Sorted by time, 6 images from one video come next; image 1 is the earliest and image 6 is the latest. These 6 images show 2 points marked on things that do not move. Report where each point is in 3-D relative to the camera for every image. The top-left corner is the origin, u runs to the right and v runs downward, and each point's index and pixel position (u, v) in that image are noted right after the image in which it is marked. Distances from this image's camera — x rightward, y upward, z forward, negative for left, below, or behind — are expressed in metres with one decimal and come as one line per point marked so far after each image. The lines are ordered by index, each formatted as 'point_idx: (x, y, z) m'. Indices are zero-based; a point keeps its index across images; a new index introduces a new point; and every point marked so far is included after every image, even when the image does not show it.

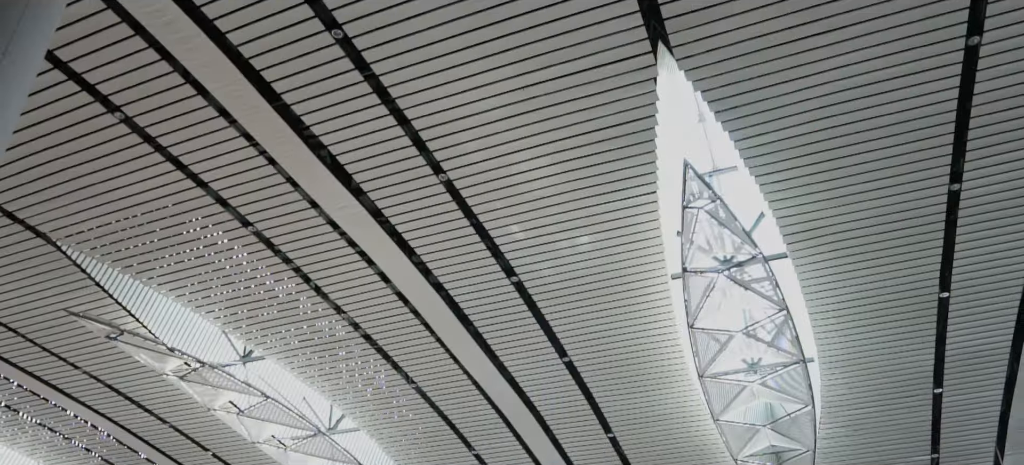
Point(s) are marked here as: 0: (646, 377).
0: (+2.2, -2.4, +14.6) m
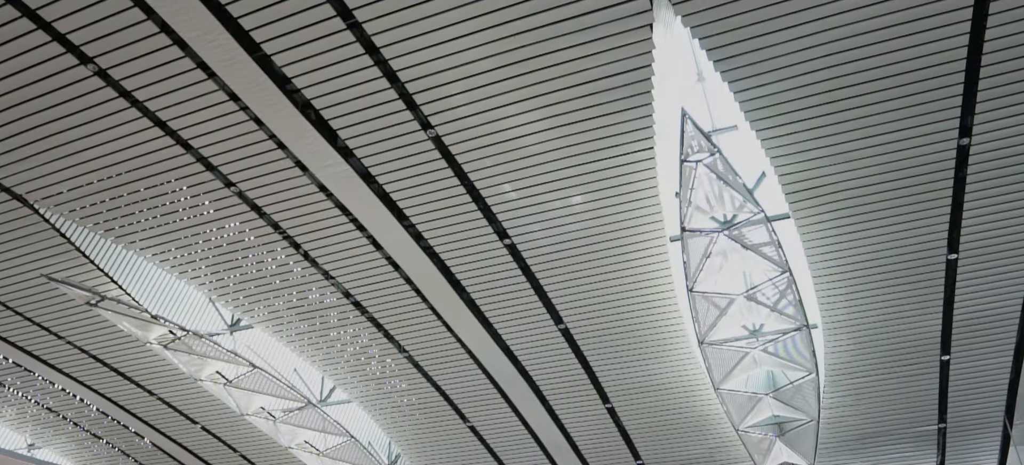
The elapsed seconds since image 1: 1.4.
0: (+2.2, -1.8, +14.2) m
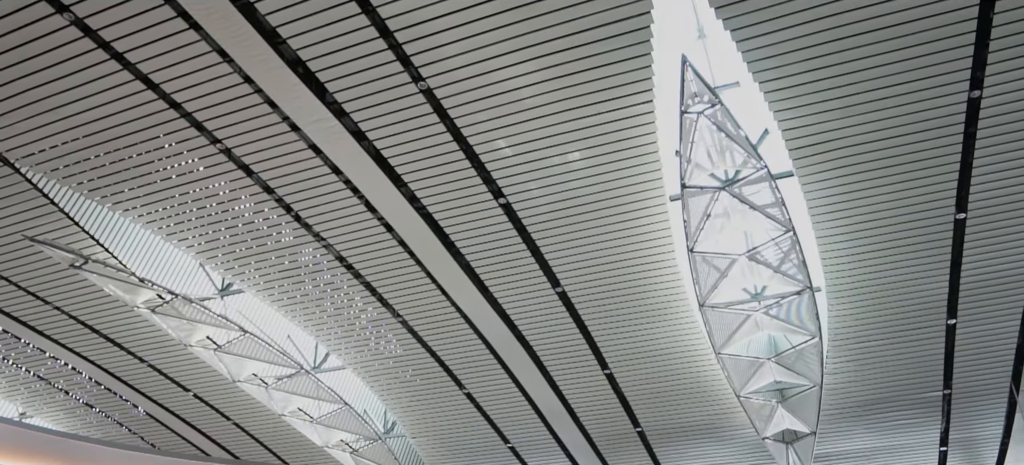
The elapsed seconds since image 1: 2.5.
0: (+2.1, -1.2, +13.9) m
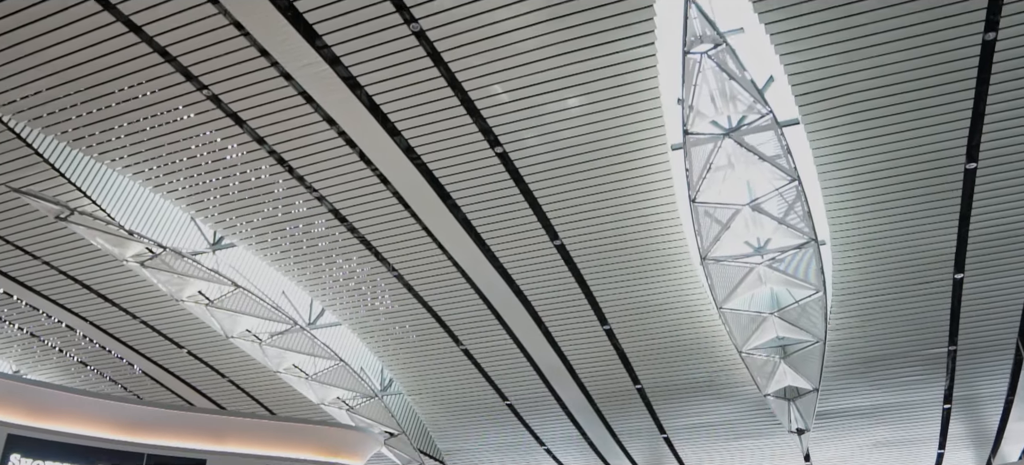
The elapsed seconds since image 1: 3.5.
0: (+2.1, -0.4, +13.6) m
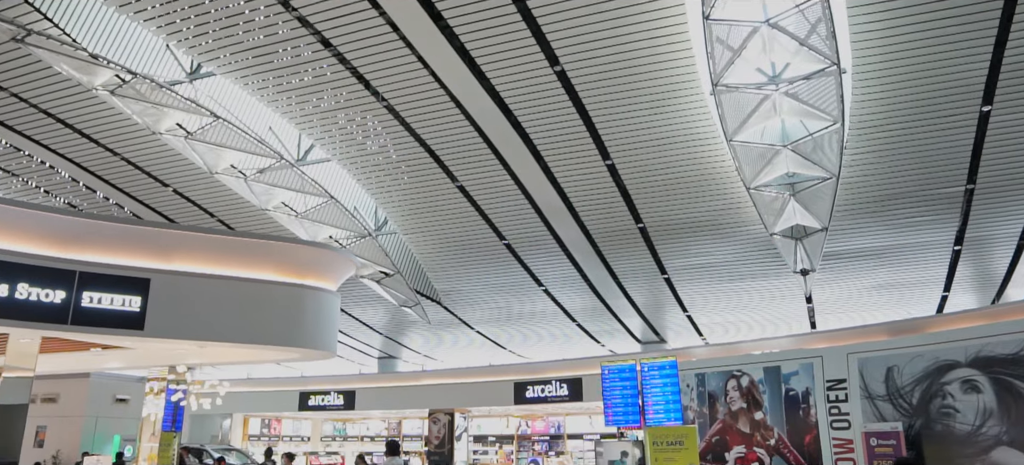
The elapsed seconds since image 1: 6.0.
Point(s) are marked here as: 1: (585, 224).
0: (+2.0, +2.1, +12.8) m
1: (+1.5, +0.1, +17.6) m
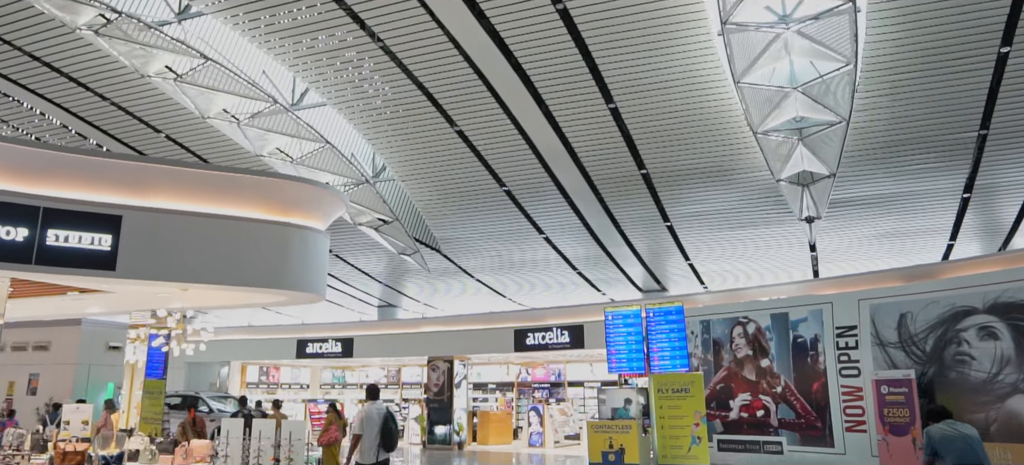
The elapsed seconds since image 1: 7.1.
0: (+2.0, +2.8, +12.3) m
1: (+1.5, +1.2, +17.2) m
